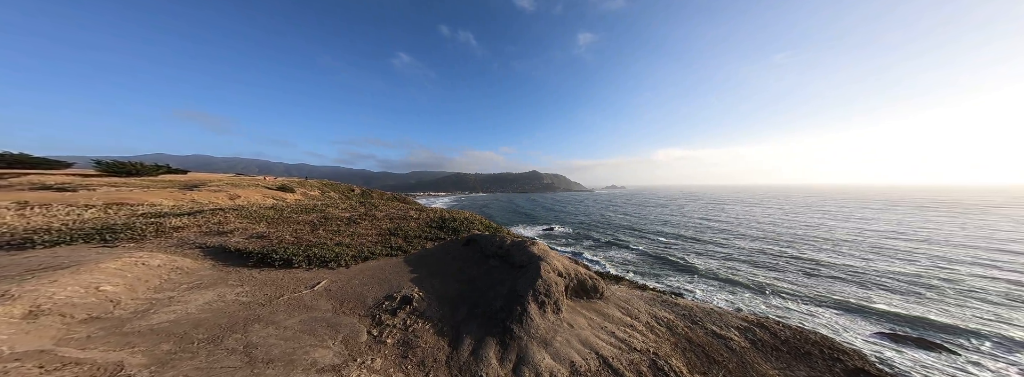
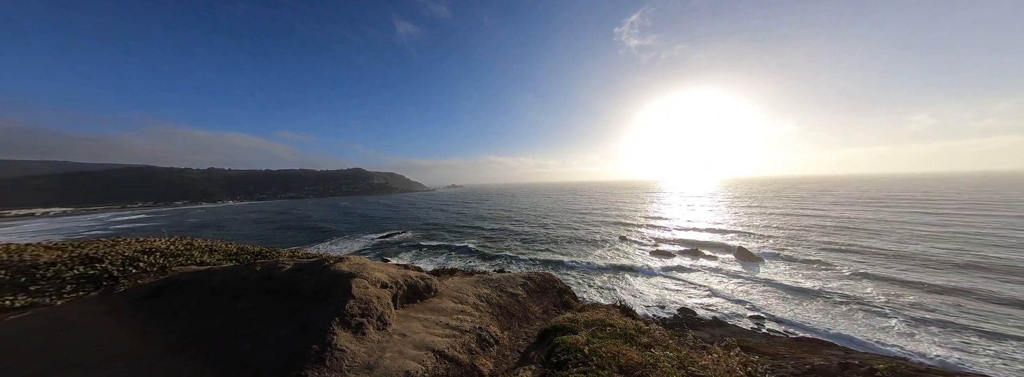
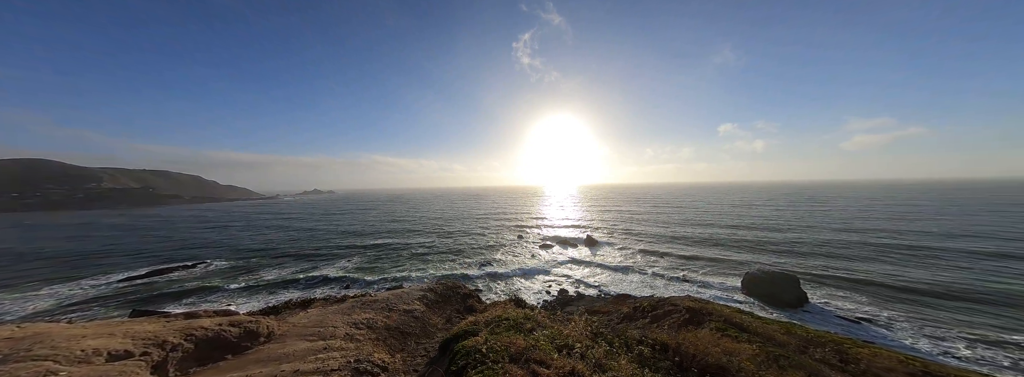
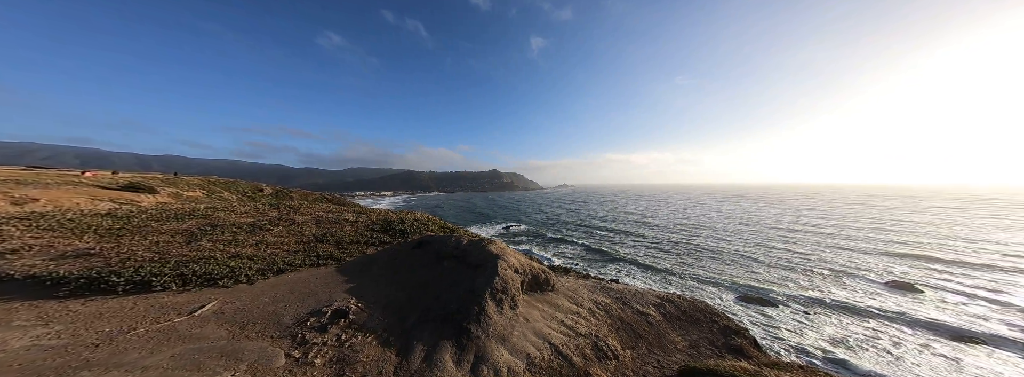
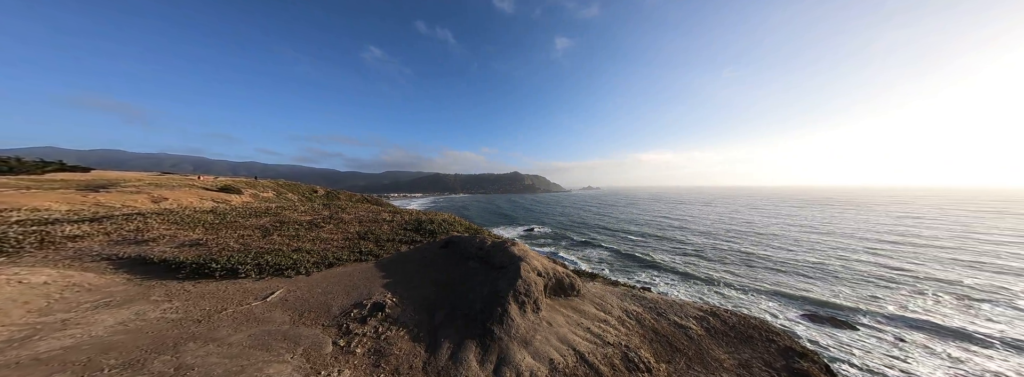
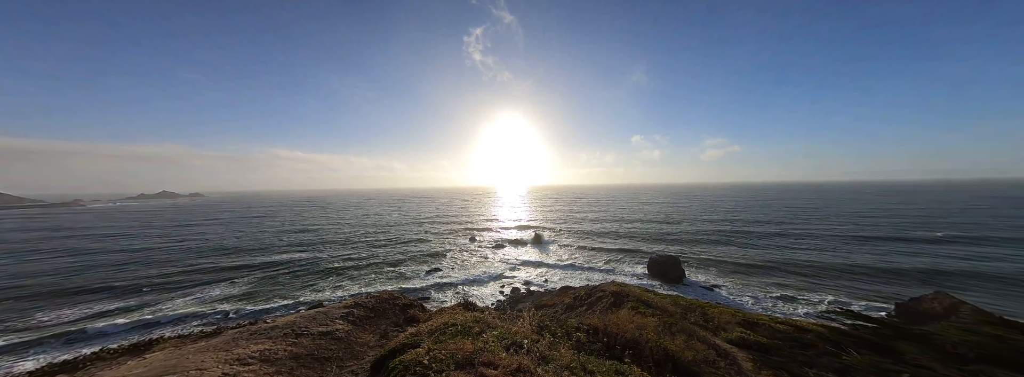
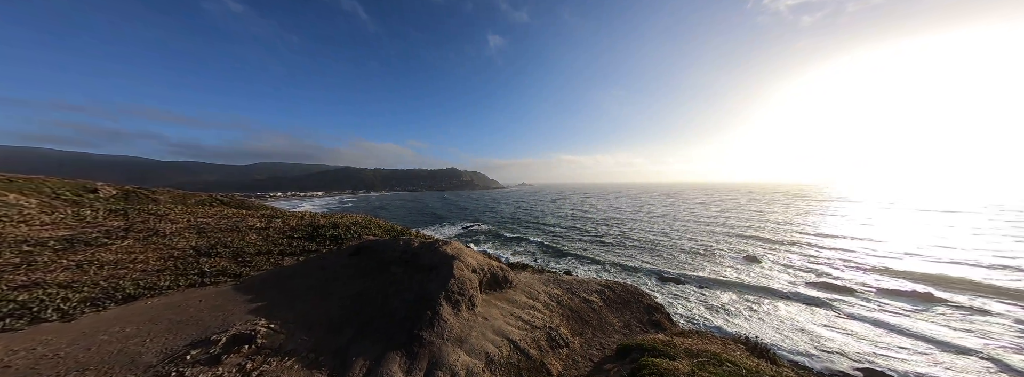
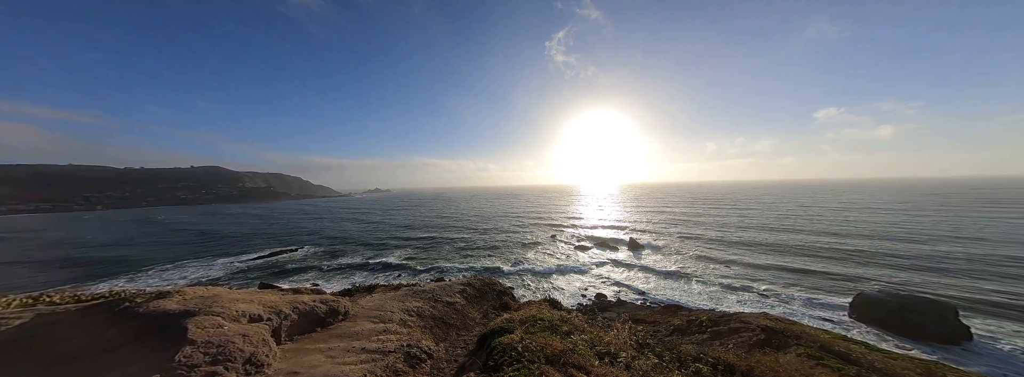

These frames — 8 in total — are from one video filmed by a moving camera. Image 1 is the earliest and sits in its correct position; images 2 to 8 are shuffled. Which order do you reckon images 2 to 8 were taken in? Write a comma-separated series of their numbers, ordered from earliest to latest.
5, 4, 7, 2, 8, 3, 6
